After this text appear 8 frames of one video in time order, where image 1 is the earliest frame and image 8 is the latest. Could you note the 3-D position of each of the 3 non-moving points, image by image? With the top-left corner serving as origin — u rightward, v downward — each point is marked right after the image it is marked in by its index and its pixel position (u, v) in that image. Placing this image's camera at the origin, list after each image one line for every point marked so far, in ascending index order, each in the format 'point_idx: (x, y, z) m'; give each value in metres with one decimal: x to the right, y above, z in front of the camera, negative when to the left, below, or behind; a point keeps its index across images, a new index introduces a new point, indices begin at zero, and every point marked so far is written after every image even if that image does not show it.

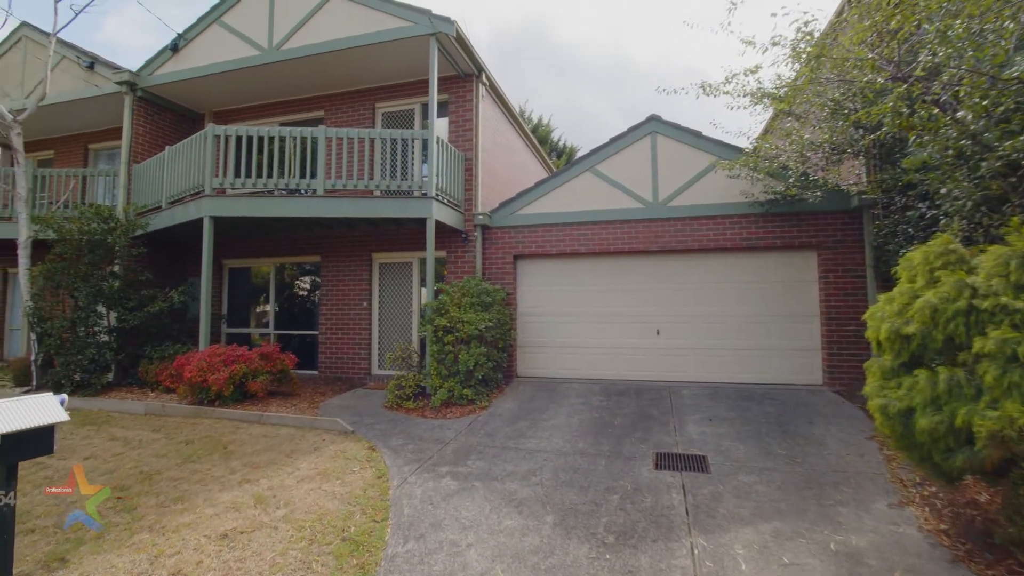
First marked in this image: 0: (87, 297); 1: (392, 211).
0: (-6.3, -0.1, +7.0) m
1: (-1.7, +1.1, +6.7) m
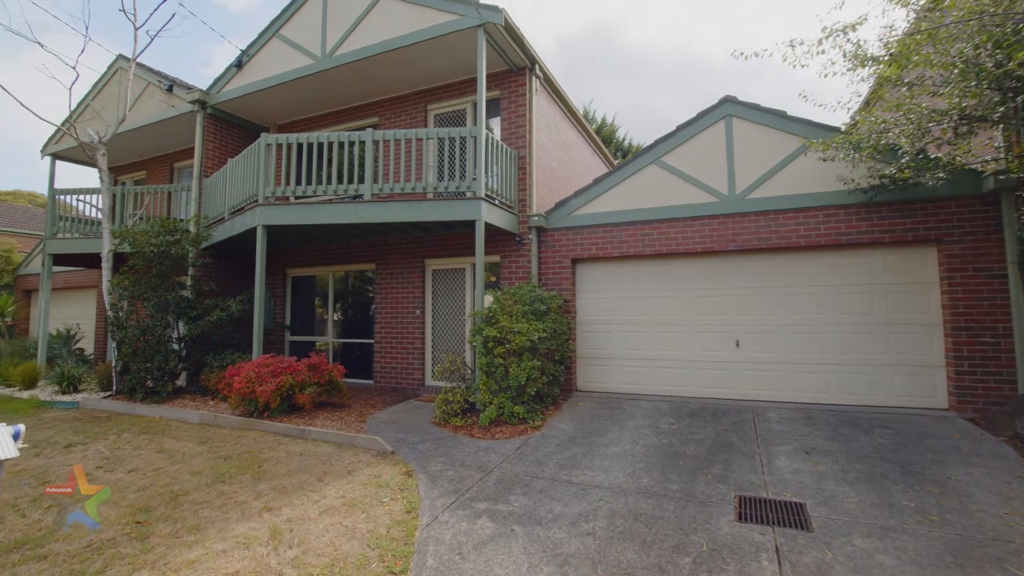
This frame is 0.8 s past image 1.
0: (-5.5, -0.3, +7.3) m
1: (-1.0, +1.0, +6.3) m
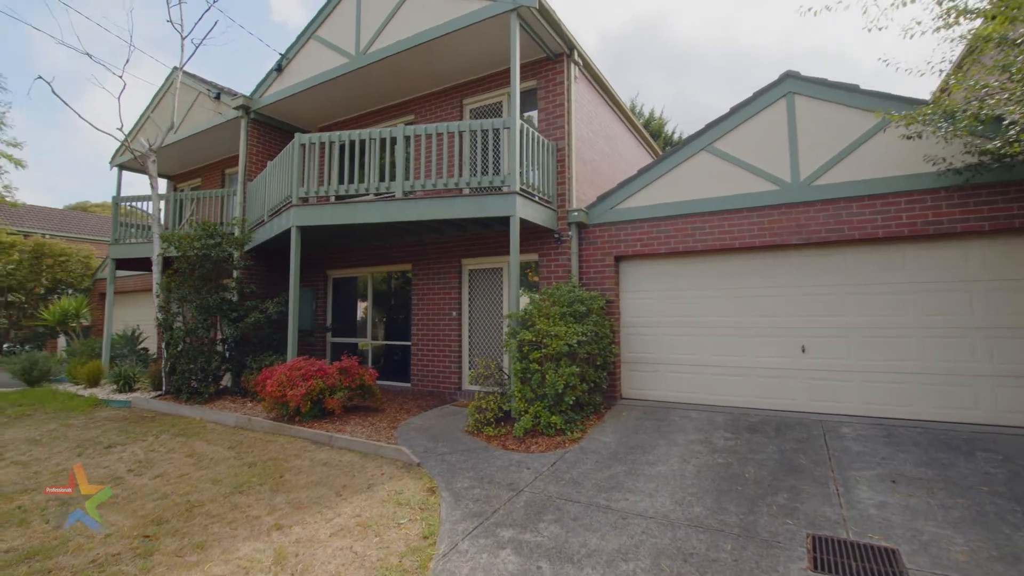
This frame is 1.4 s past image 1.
0: (-4.9, -0.3, +7.4) m
1: (-0.5, +1.0, +6.0) m
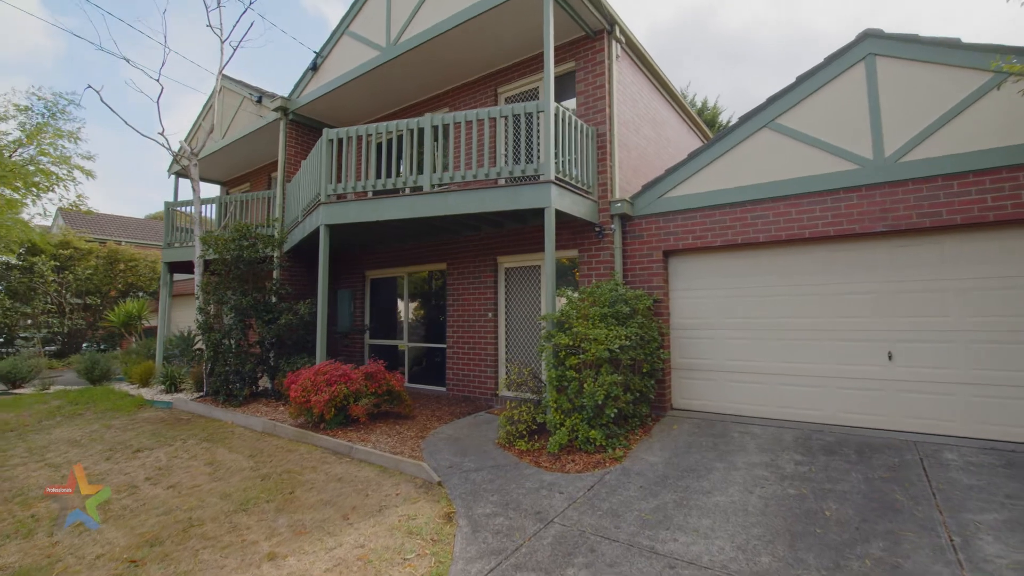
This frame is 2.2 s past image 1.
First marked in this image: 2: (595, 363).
0: (-4.3, -0.3, +7.4) m
1: (-0.1, +1.0, +5.6) m
2: (+0.8, -0.8, +4.8) m
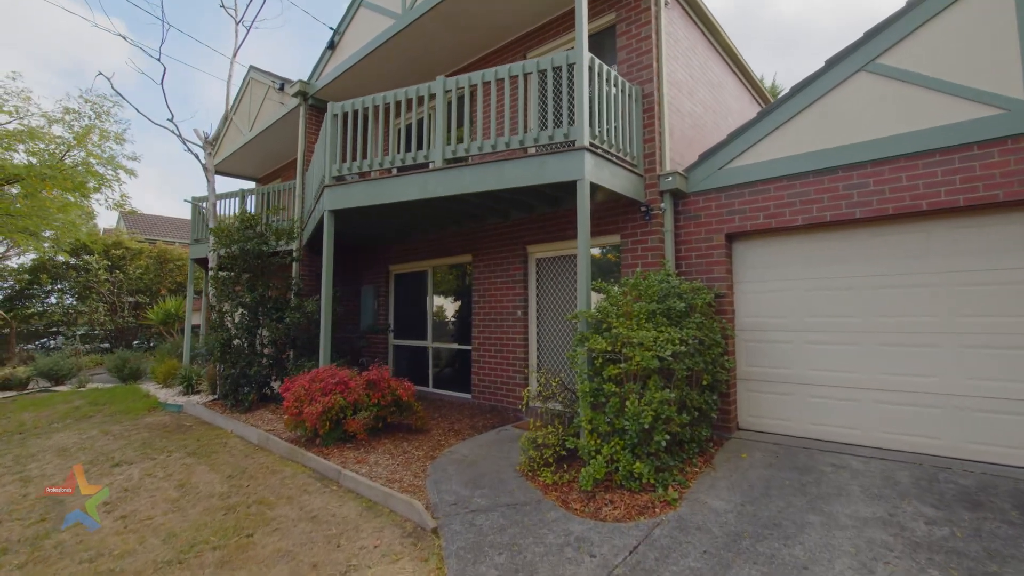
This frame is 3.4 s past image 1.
0: (-3.8, -0.3, +6.9) m
1: (+0.1, +1.1, +4.6) m
2: (+1.0, -0.7, +3.8) m
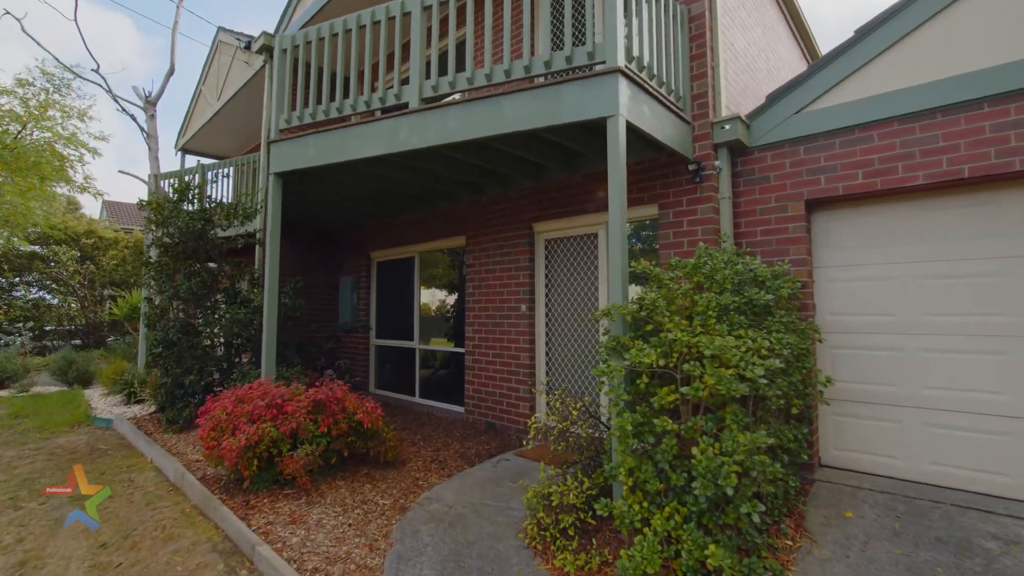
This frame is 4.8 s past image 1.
0: (-3.8, -0.1, +5.6) m
1: (+0.1, +1.2, +3.3) m
2: (+1.0, -0.6, +2.5) m
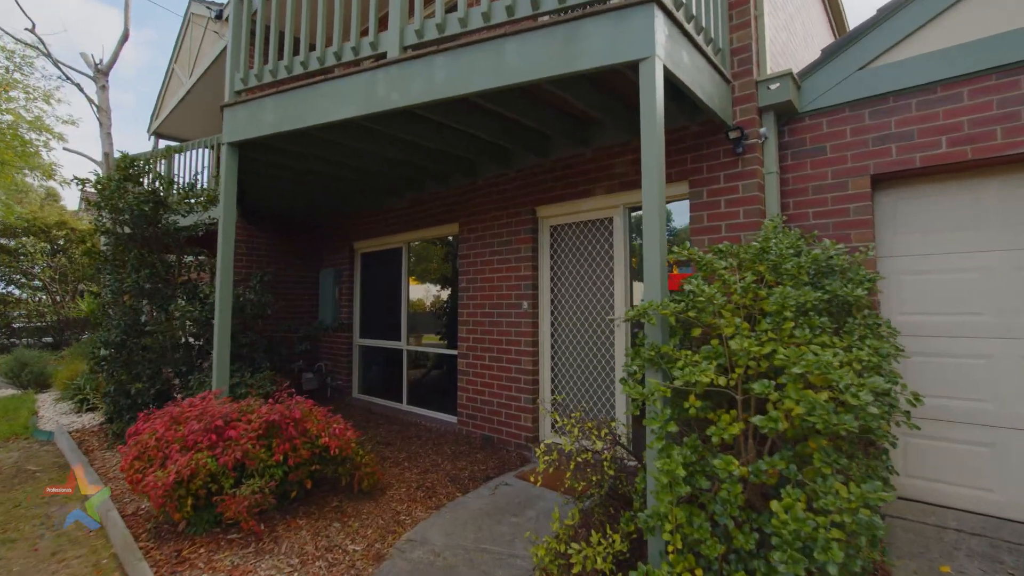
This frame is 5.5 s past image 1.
0: (-3.8, -0.1, +4.9) m
1: (+0.1, +1.2, +2.6) m
2: (+1.0, -0.6, +1.8) m
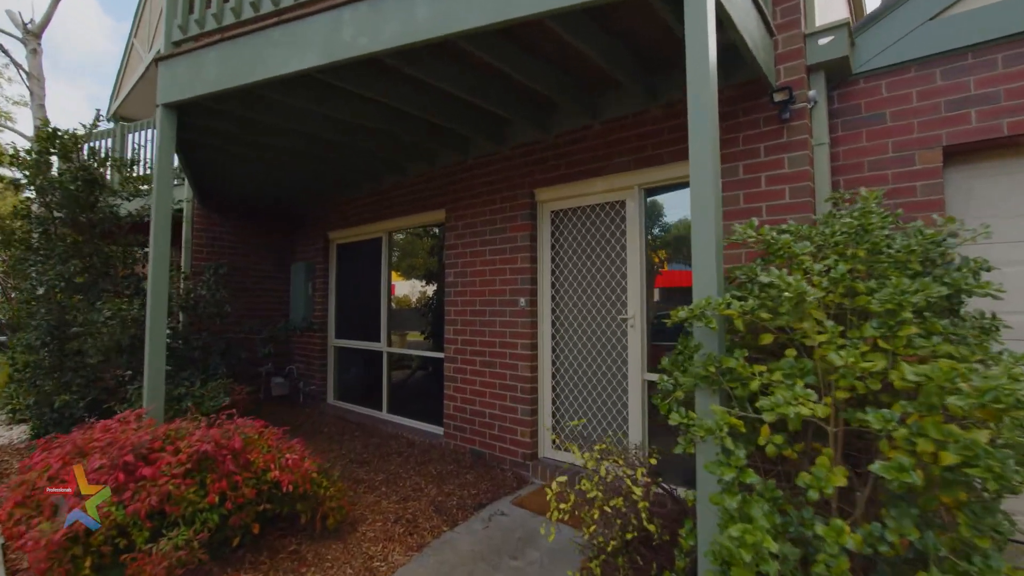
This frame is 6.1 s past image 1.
0: (-3.9, 0.0, +4.2) m
1: (+0.2, +1.2, +2.0) m
2: (+1.1, -0.5, +1.3) m
